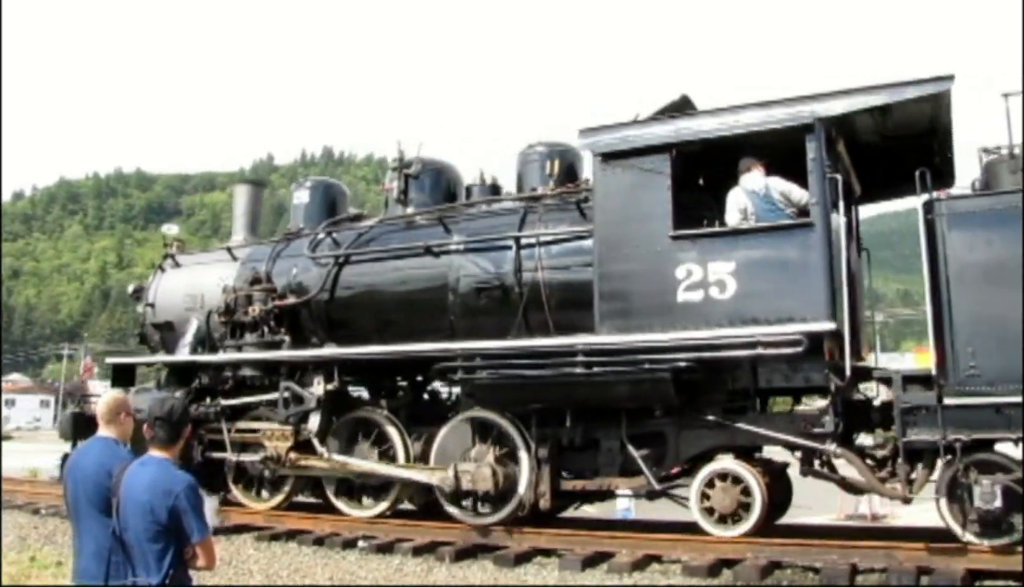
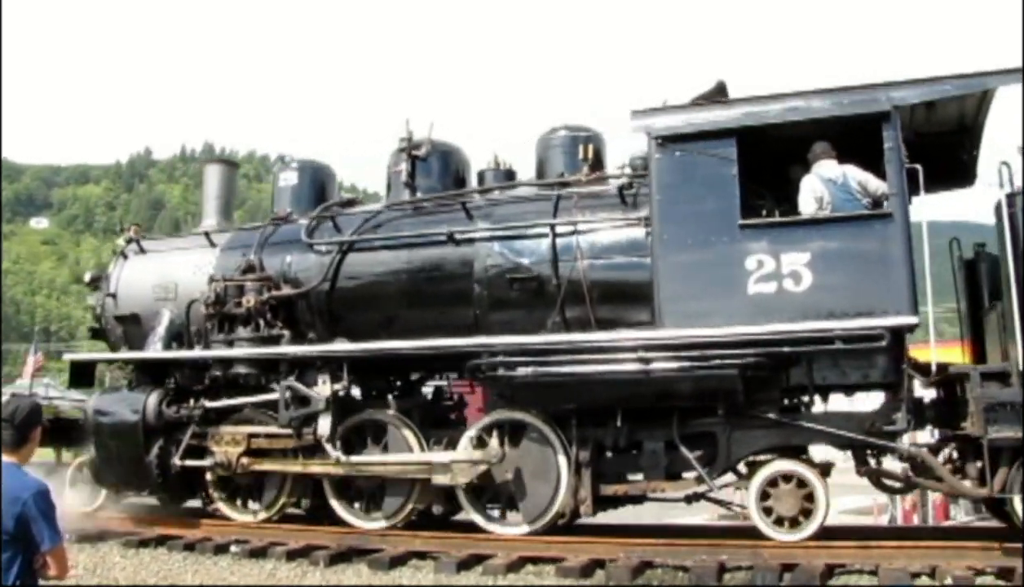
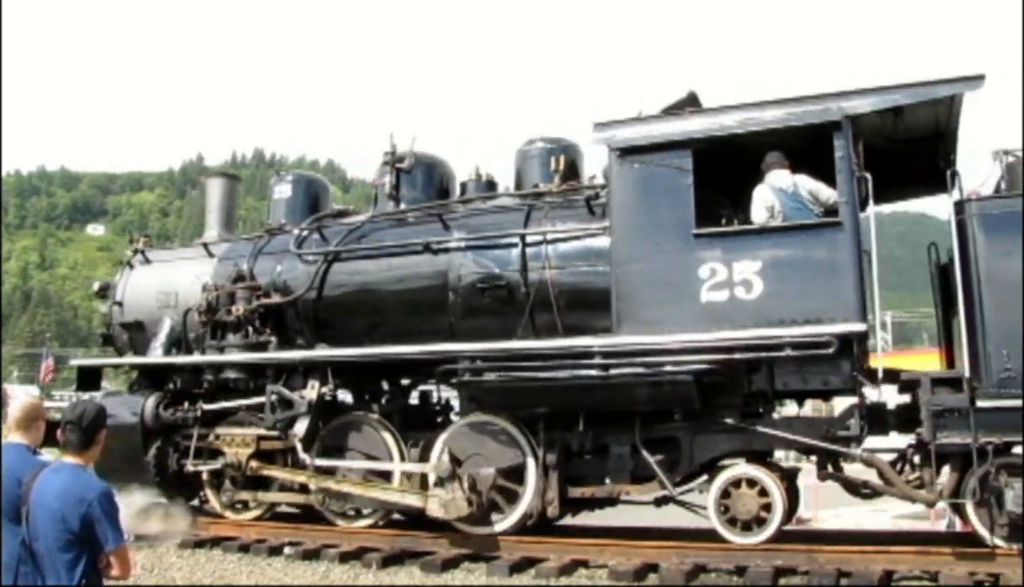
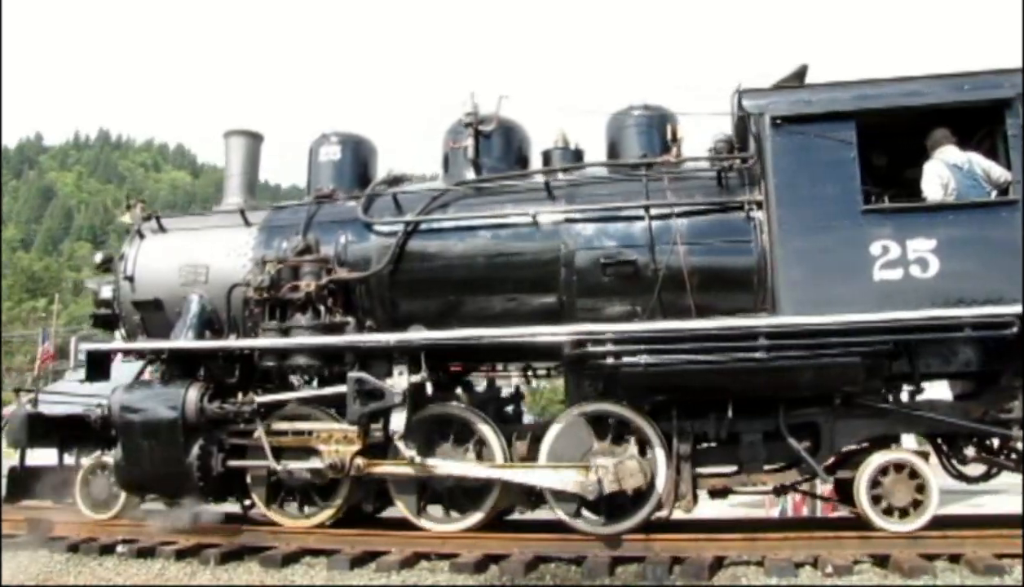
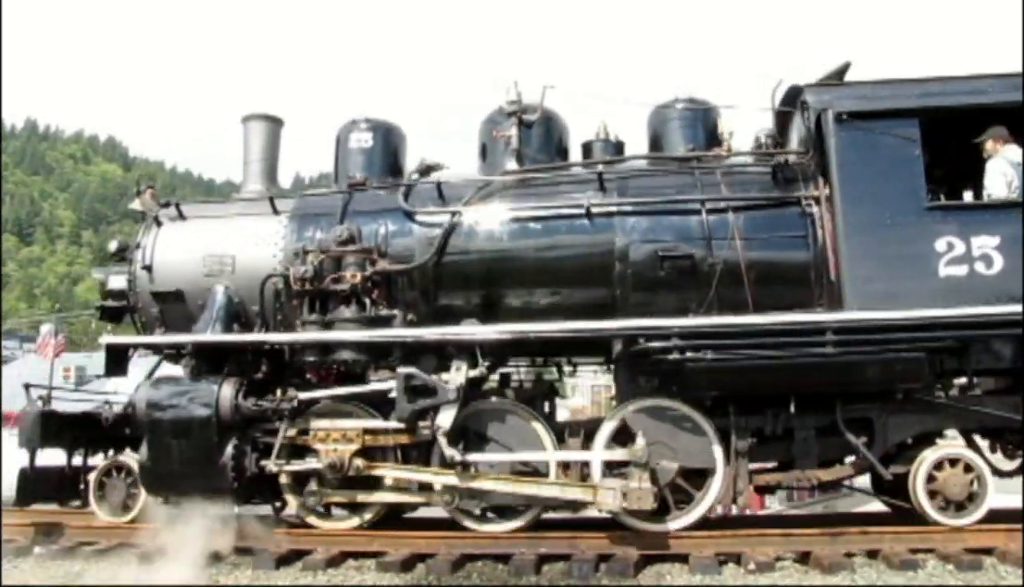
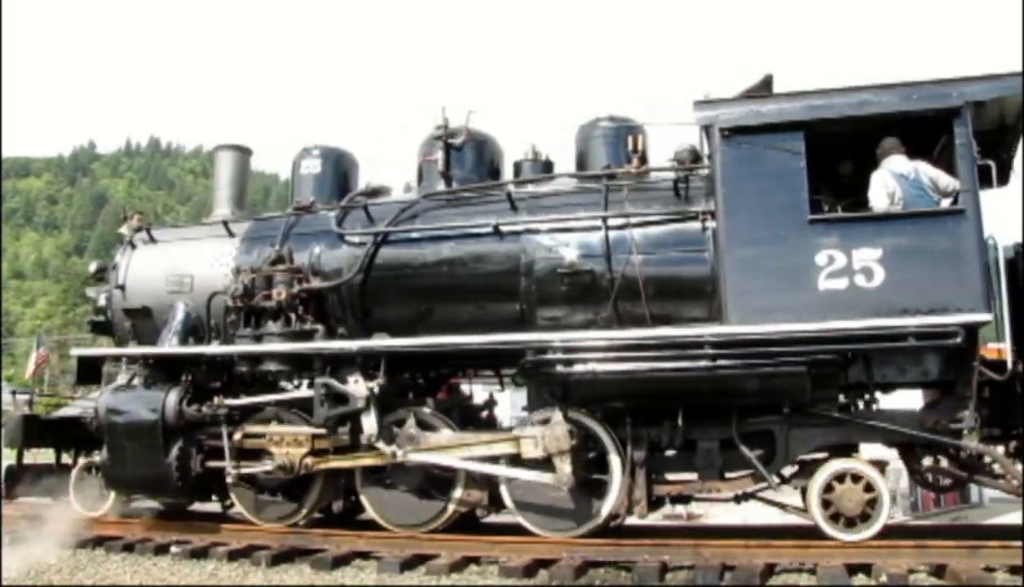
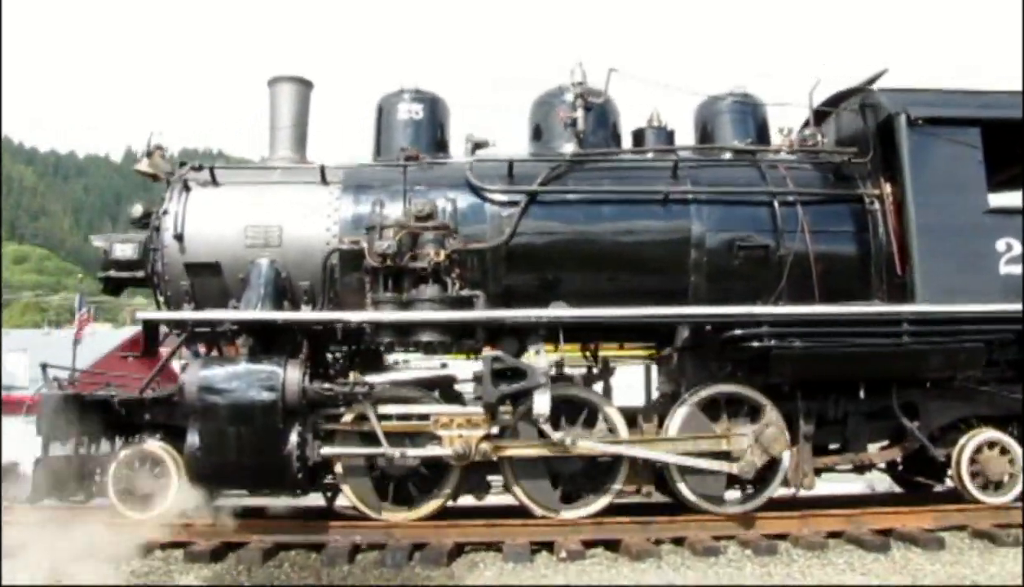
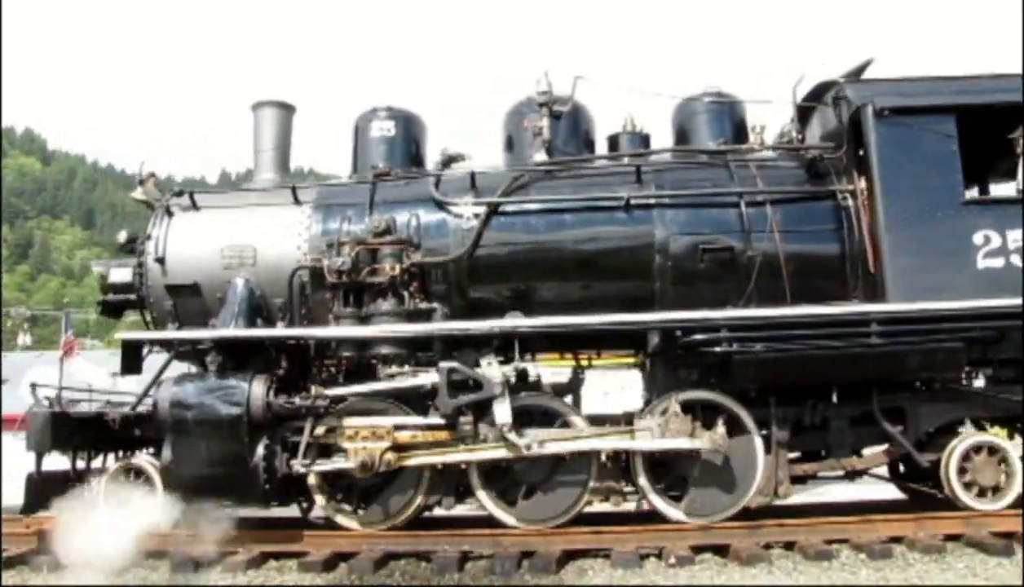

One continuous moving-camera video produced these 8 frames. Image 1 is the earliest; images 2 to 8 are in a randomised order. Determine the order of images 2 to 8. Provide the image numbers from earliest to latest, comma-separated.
3, 2, 6, 4, 5, 8, 7
